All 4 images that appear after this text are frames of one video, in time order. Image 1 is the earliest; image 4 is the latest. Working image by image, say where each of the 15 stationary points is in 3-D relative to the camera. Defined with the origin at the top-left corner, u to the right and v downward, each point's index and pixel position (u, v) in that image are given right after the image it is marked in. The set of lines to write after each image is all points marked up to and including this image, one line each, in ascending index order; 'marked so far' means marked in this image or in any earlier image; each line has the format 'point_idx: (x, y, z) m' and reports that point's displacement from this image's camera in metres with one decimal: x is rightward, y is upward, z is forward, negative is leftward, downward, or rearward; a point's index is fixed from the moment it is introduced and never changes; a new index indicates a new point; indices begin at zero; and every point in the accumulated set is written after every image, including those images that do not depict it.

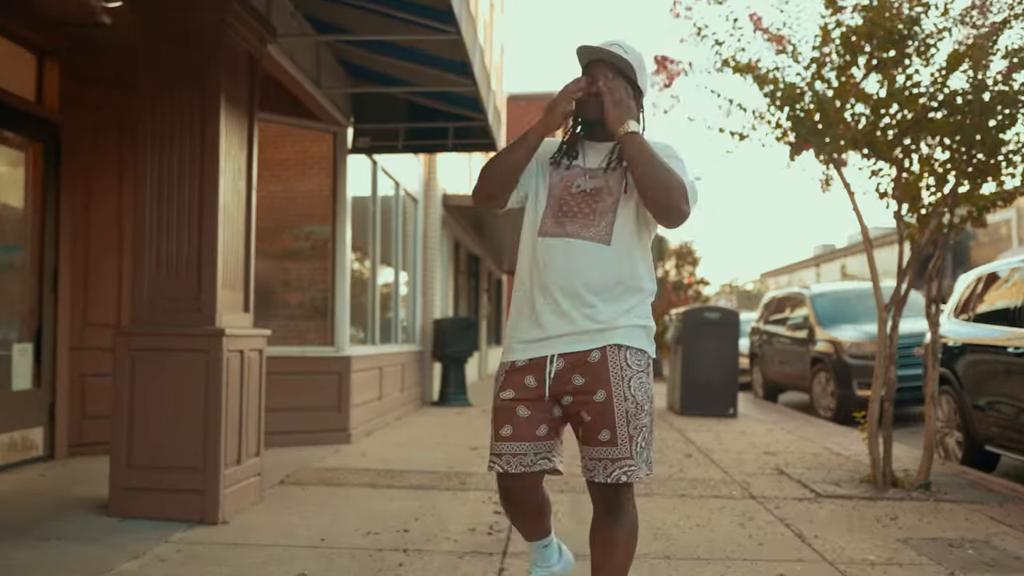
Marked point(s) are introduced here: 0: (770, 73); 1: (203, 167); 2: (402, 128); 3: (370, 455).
0: (+1.7, +1.5, +6.4) m
1: (-1.6, +0.6, +5.0) m
2: (-1.0, +1.4, +8.3) m
3: (-1.1, -1.3, +7.5) m
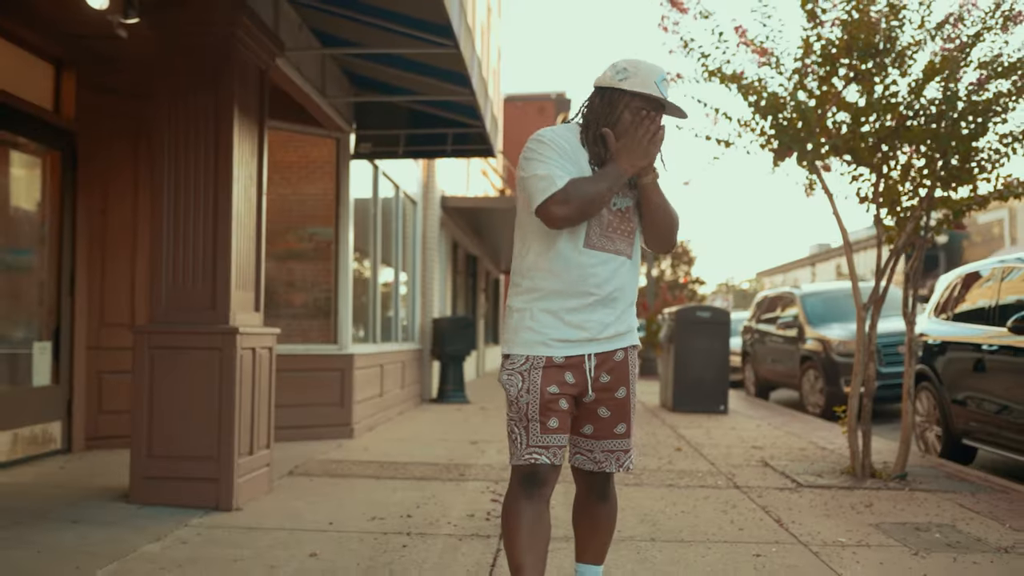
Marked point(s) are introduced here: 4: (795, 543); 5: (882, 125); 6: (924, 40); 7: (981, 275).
0: (+1.7, +1.5, +6.7) m
1: (-1.6, +0.6, +5.3) m
2: (-1.0, +1.4, +8.6) m
3: (-1.1, -1.3, +7.8) m
4: (+1.4, -1.2, +4.6) m
5: (+2.7, +1.2, +6.9) m
6: (+2.9, +1.8, +6.7) m
7: (+4.1, +0.1, +8.1) m
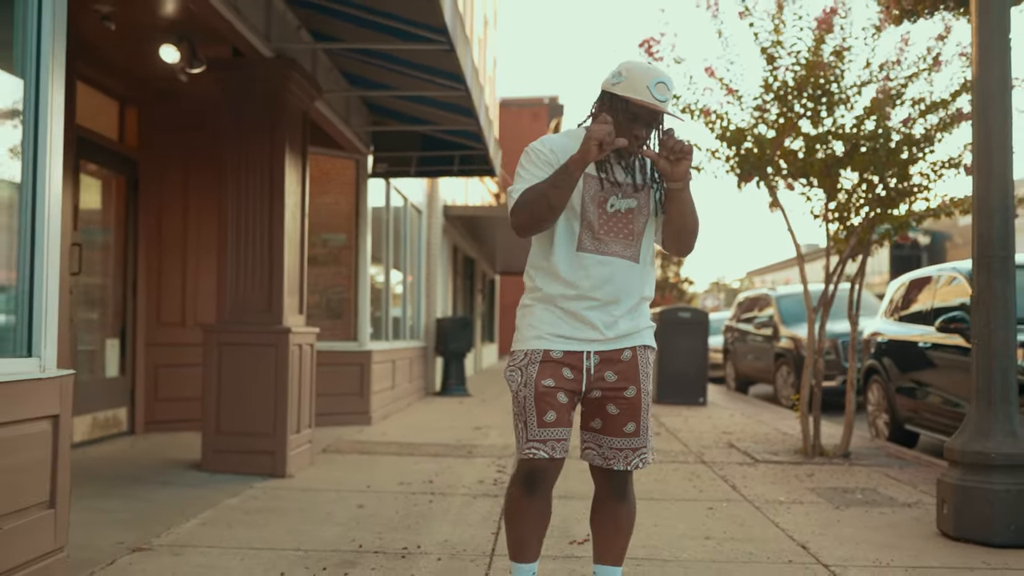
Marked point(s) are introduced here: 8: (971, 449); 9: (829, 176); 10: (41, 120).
0: (+1.7, +1.4, +7.8) m
1: (-1.6, +0.6, +6.4) m
2: (-1.0, +1.4, +9.8) m
3: (-1.1, -1.4, +8.9) m
4: (+1.4, -1.3, +5.8) m
5: (+2.7, +1.2, +8.1) m
6: (+2.9, +1.7, +7.9) m
7: (+4.1, +0.1, +9.3) m
8: (+2.2, -0.8, +4.6) m
9: (+2.7, +1.0, +8.1) m
10: (-1.8, +0.6, +3.6) m
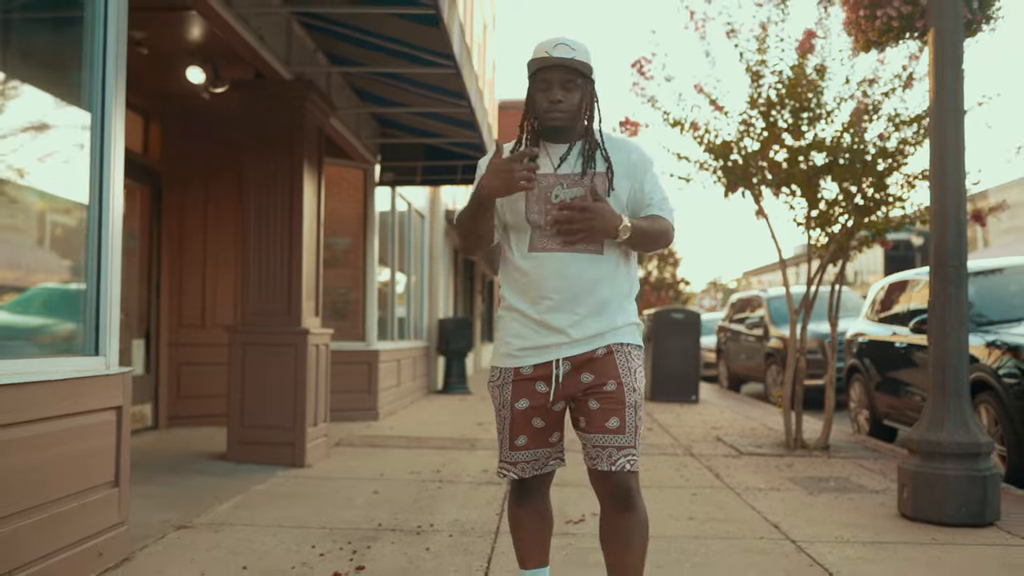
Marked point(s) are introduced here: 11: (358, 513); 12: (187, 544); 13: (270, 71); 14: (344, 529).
0: (+1.7, +1.4, +8.4) m
1: (-1.6, +0.6, +6.9) m
2: (-1.0, +1.3, +10.3) m
3: (-1.1, -1.4, +9.4) m
4: (+1.4, -1.3, +6.3) m
5: (+2.7, +1.1, +8.6) m
6: (+2.9, +1.7, +8.4) m
7: (+4.1, +0.1, +9.8) m
8: (+2.3, -0.8, +5.2) m
9: (+2.7, +0.9, +8.6) m
10: (-1.7, +0.6, +4.1) m
11: (-0.8, -1.2, +5.1) m
12: (-1.5, -1.2, +4.4) m
13: (-1.7, +1.5, +6.7) m
14: (-0.8, -1.2, +4.8) m
